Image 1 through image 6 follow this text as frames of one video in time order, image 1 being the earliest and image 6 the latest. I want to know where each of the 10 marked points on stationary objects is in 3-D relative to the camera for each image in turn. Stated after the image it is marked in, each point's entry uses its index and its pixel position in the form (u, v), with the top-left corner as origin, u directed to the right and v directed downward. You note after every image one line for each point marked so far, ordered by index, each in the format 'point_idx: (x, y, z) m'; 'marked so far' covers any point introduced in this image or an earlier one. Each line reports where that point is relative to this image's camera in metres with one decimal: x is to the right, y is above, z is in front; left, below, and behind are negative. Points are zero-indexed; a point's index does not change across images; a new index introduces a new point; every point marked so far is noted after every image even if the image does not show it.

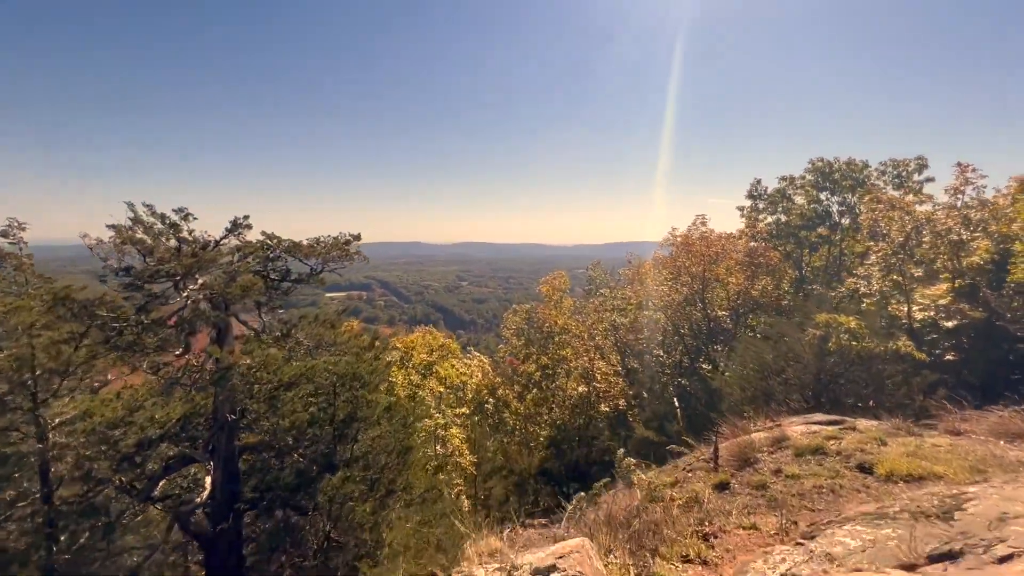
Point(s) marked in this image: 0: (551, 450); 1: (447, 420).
0: (+1.3, -5.5, +15.8) m
1: (-1.9, -3.7, +13.4) m
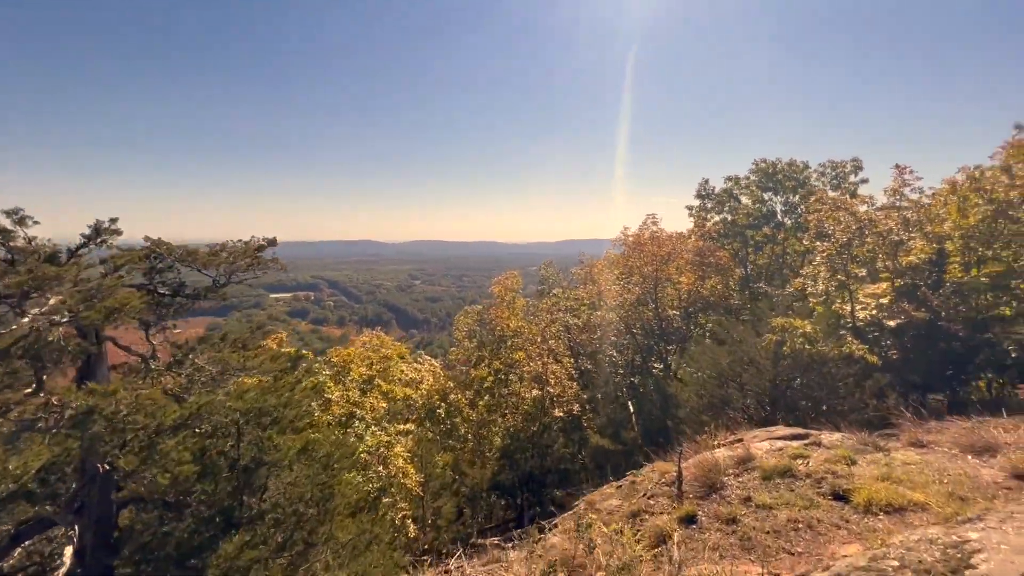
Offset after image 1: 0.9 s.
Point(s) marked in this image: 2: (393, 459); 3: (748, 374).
0: (-0.2, -5.6, +15.0) m
1: (-3.2, -3.8, +12.3) m
2: (-3.0, -4.3, +11.8) m
3: (+5.0, -1.9, +10.1) m
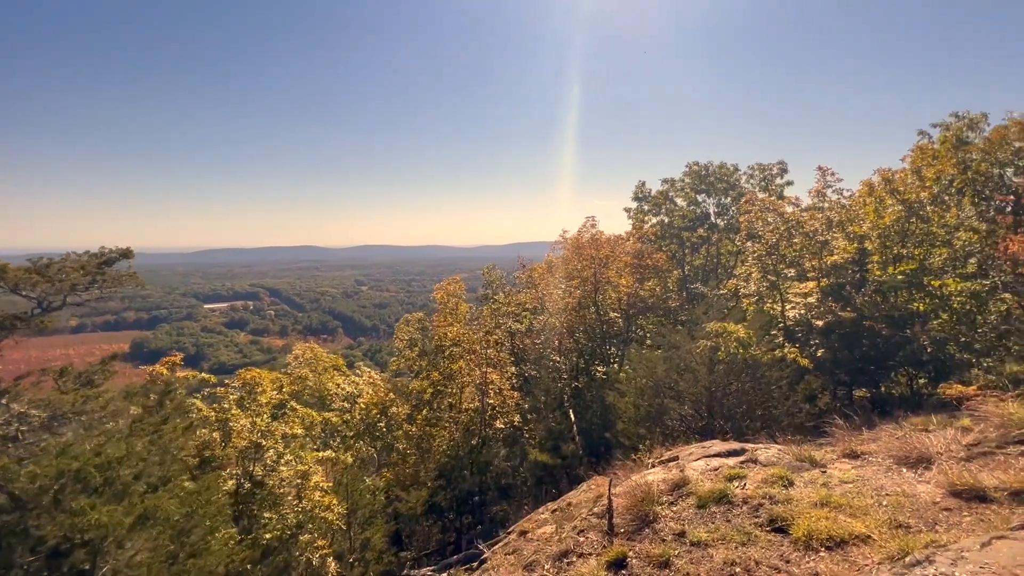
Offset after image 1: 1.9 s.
0: (-2.1, -5.8, +14.1) m
1: (-4.9, -4.1, +11.1) m
2: (-4.6, -4.6, +10.6) m
3: (+3.5, -2.0, +9.8) m
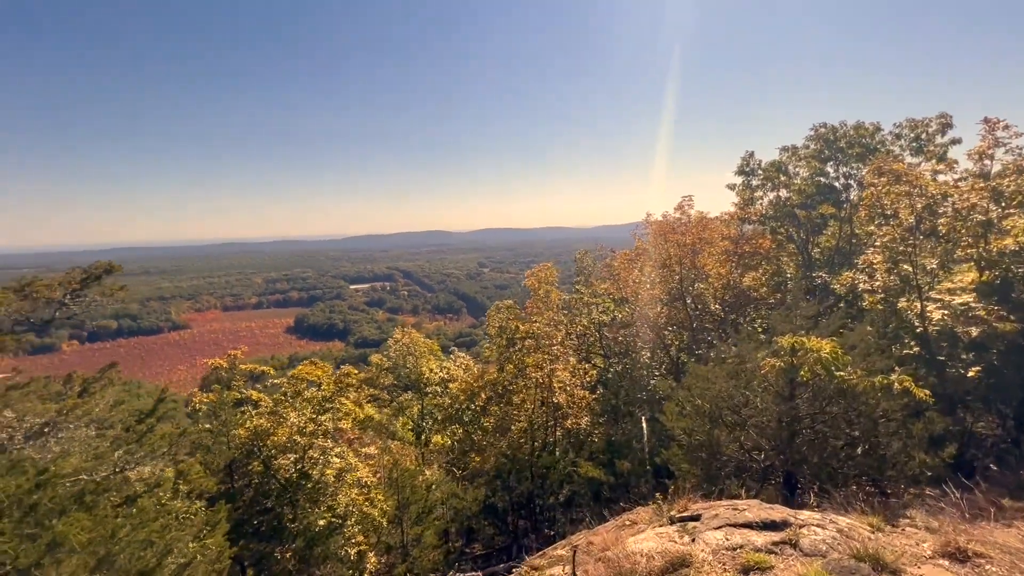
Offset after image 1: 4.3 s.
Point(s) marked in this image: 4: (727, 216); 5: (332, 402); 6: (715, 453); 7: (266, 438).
0: (-0.4, -5.6, +13.6) m
1: (-3.8, -4.1, +11.3) m
2: (-3.7, -4.6, +10.8) m
3: (+4.0, -2.0, +7.9) m
4: (+8.9, +3.0, +19.3) m
5: (-4.5, -2.8, +11.6) m
6: (+3.5, -2.8, +8.1) m
7: (-5.5, -3.3, +10.4) m
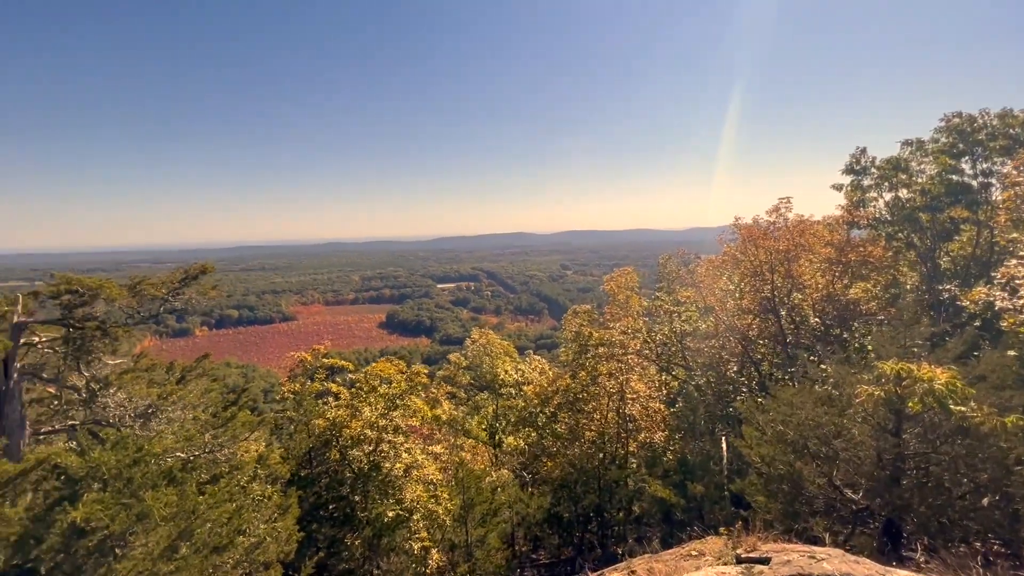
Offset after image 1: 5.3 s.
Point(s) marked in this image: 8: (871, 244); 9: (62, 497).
0: (+1.4, -5.8, +13.3) m
1: (-2.3, -4.1, +11.7) m
2: (-2.2, -4.6, +11.1) m
3: (+4.9, -2.2, +7.0) m
4: (+11.8, +2.5, +17.4) m
5: (-2.8, -2.8, +12.0) m
6: (+4.4, -3.0, +7.3) m
7: (-4.0, -3.3, +11.1) m
8: (+12.2, +1.5, +15.9) m
9: (-5.8, -2.7, +6.1) m
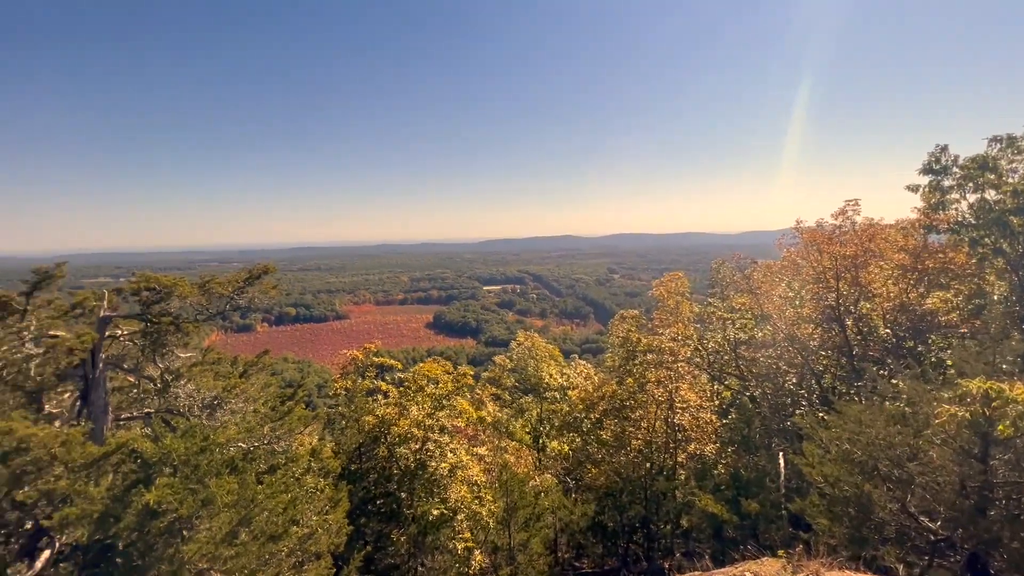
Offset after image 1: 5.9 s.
0: (+2.7, -5.9, +13.1) m
1: (-1.1, -4.2, +11.8) m
2: (-1.2, -4.7, +11.2) m
3: (+5.5, -2.3, +6.4) m
4: (+13.5, +2.2, +16.1) m
5: (-1.7, -2.9, +12.2) m
6: (+5.1, -3.1, +6.8) m
7: (-3.0, -3.4, +11.4) m
8: (+13.8, +1.2, +14.7) m
9: (-5.2, -2.7, +6.5) m
